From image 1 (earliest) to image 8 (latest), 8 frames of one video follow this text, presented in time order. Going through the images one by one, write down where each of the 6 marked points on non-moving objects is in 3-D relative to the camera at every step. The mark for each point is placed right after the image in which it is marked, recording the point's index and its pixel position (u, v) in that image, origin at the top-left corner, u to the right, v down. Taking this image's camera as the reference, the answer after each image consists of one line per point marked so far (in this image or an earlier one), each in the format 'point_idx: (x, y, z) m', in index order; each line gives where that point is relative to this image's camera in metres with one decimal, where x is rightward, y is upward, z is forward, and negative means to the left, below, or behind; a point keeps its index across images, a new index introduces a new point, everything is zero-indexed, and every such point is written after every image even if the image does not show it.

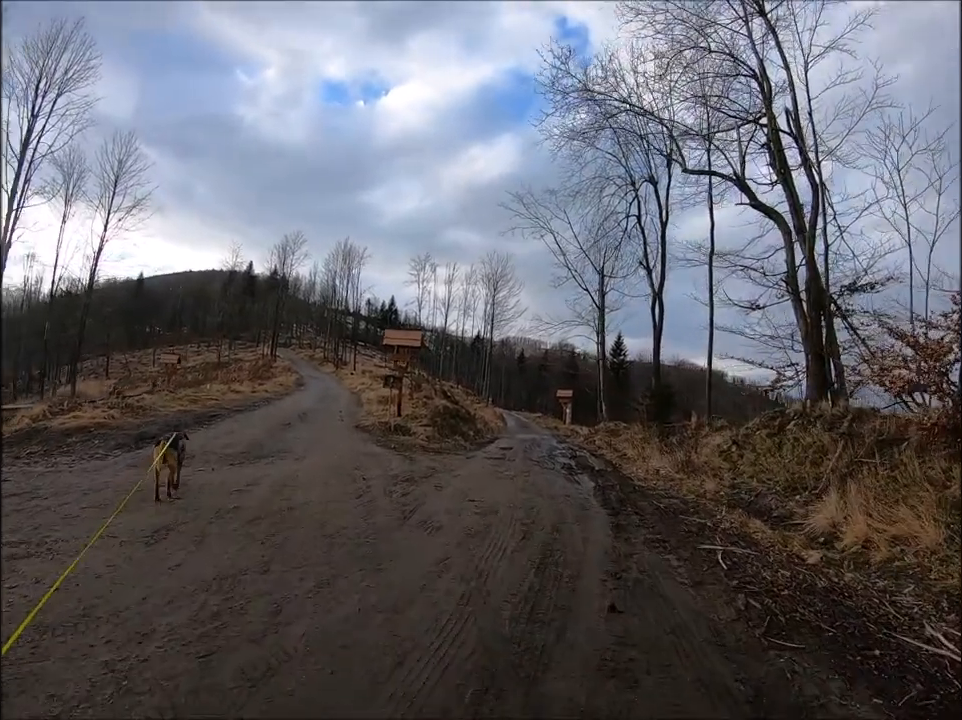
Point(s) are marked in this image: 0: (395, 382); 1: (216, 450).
0: (-2.7, -0.7, +18.6) m
1: (-5.3, -1.8, +12.0) m
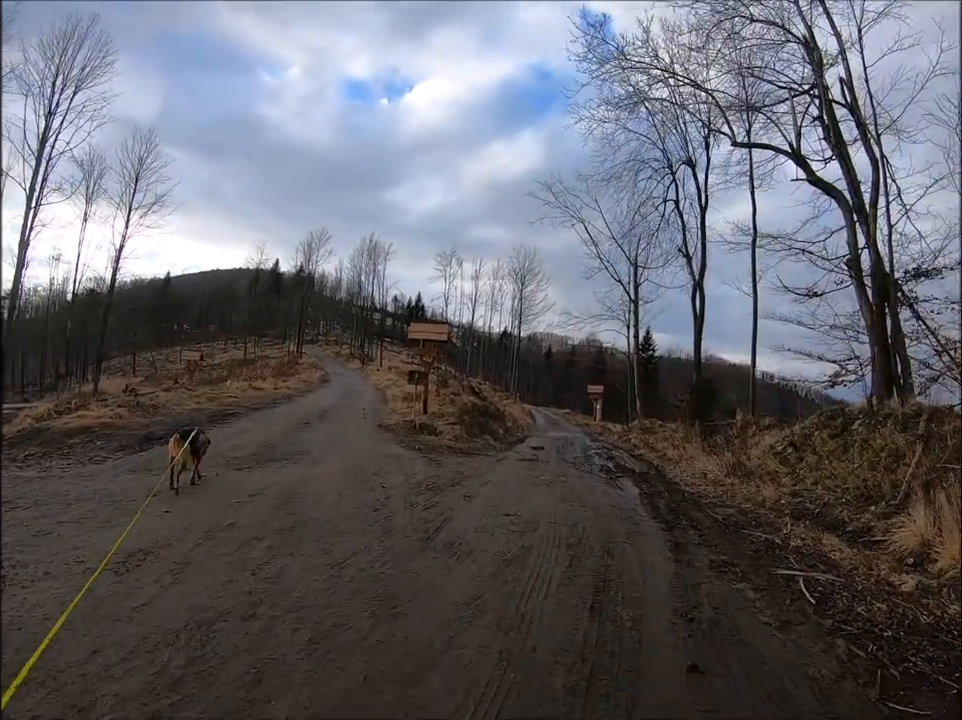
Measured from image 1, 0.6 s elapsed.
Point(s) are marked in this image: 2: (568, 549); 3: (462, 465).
0: (-1.8, -0.6, +17.5) m
1: (-4.8, -1.7, +11.0) m
2: (+0.9, -1.9, +6.0) m
3: (-0.3, -1.9, +10.3) m
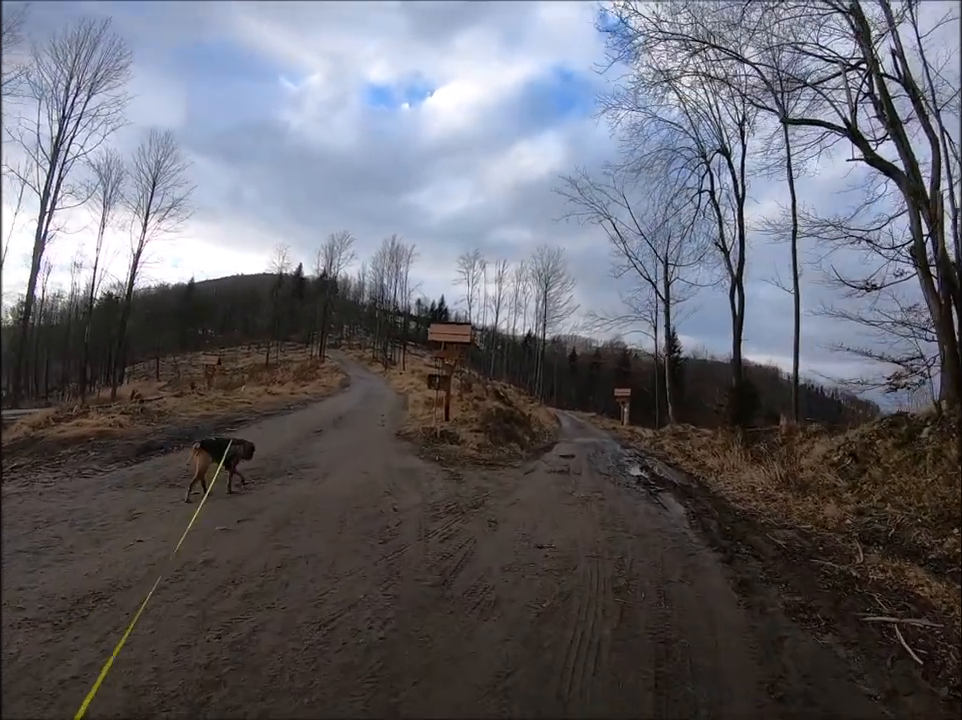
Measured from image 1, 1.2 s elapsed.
0: (-1.2, -0.6, +16.5) m
1: (-4.3, -1.8, +10.1) m
2: (+1.1, -2.0, +4.9) m
3: (+0.1, -1.9, +9.2) m
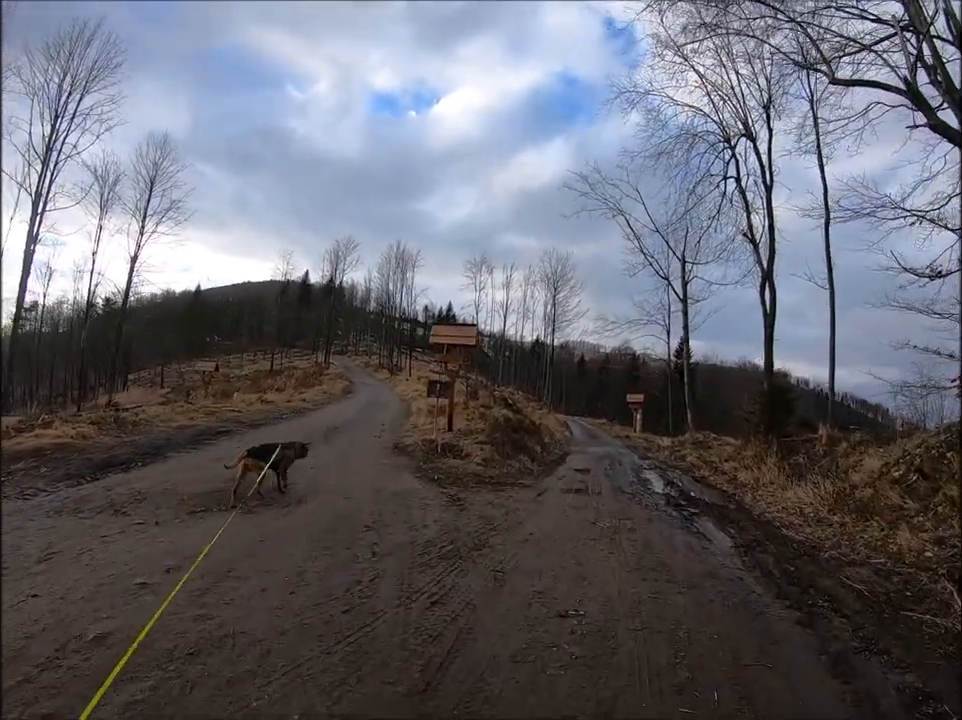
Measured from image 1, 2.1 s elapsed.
0: (-1.0, -0.8, +15.0) m
1: (-4.3, -1.9, +8.7) m
2: (+1.1, -1.9, +3.3) m
3: (+0.2, -1.9, +7.6) m
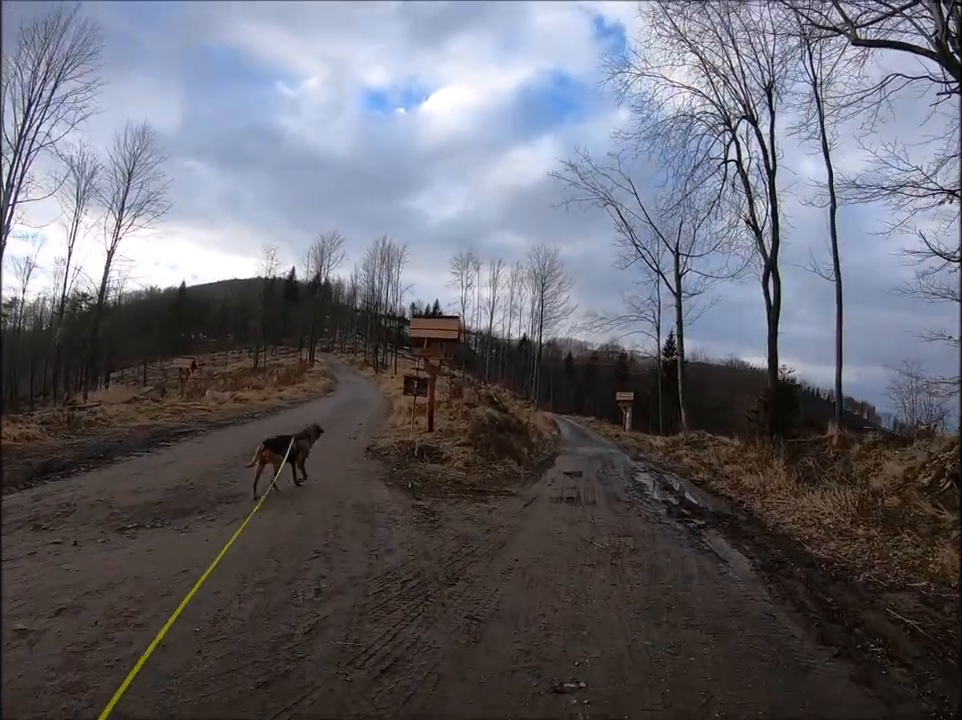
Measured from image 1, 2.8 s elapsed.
0: (-1.4, -0.6, +13.9) m
1: (-4.5, -1.7, +7.5) m
2: (+0.9, -1.8, +2.2) m
3: (-0.1, -1.8, +6.5) m
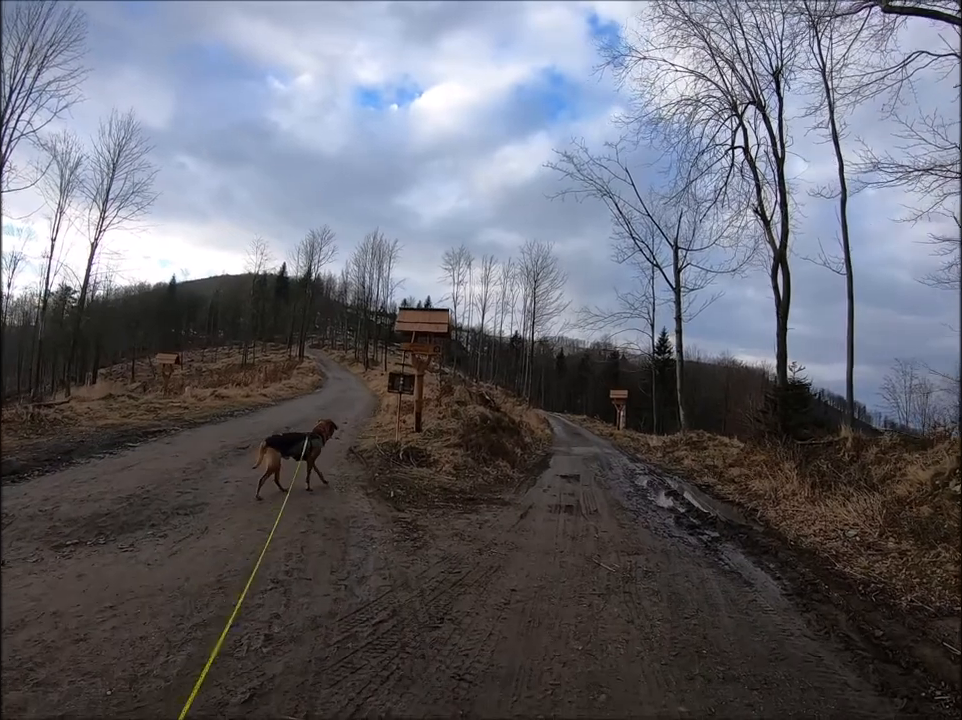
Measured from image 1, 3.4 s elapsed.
0: (-1.6, -0.5, +13.0) m
1: (-4.6, -1.7, +6.6) m
2: (+0.9, -1.8, +1.4) m
3: (-0.2, -1.8, +5.7) m
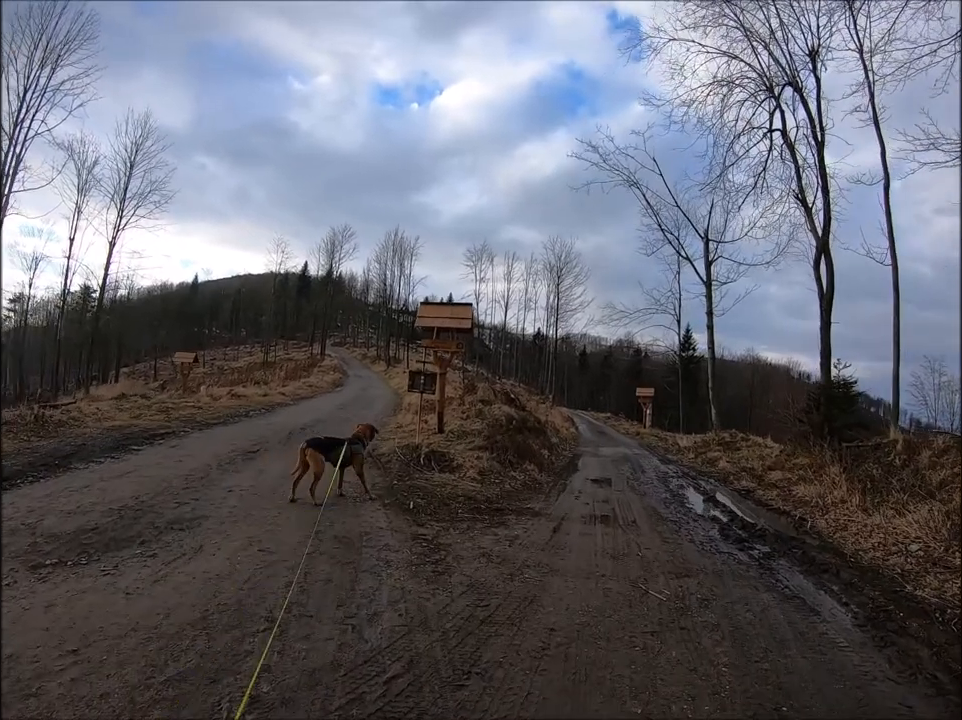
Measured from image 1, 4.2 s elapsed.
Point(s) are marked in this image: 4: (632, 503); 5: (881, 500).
0: (-1.1, -0.5, +12.4) m
1: (-4.3, -1.6, +6.1) m
2: (+1.0, -1.8, +0.7) m
3: (+0.1, -1.7, +5.0) m
4: (+2.4, -2.2, +9.1) m
5: (+6.5, -2.3, +9.4) m
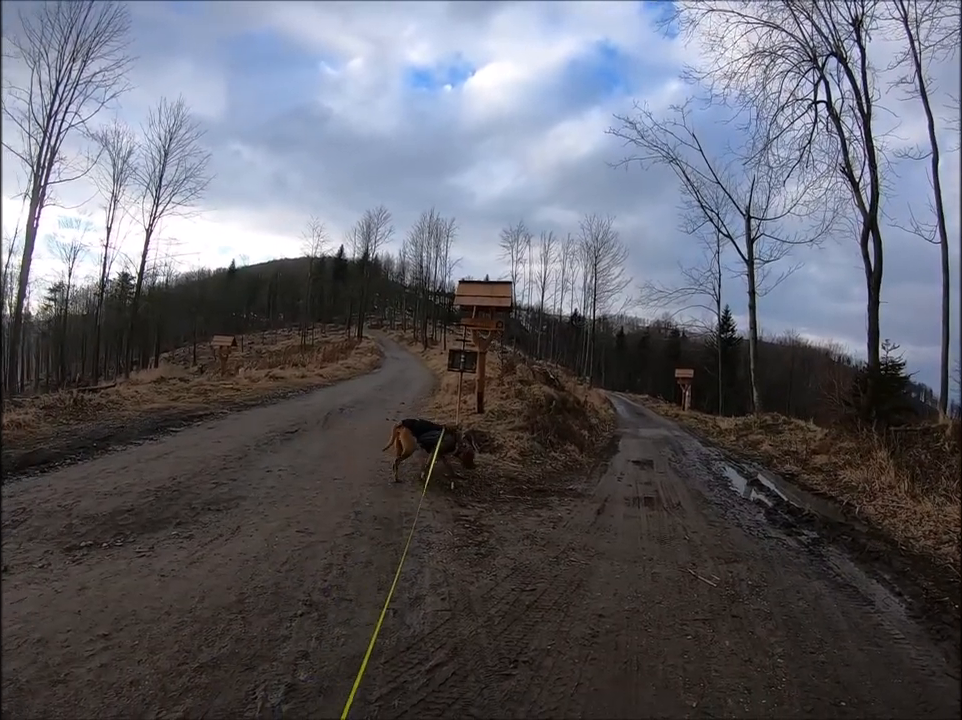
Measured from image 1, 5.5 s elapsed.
0: (-0.3, -0.1, +12.2) m
1: (-3.9, -1.4, +6.1) m
2: (+1.1, -1.7, +0.5) m
3: (+0.4, -1.5, +4.8) m
4: (+2.9, -1.9, +8.8) m
5: (+7.1, -1.9, +8.9) m
